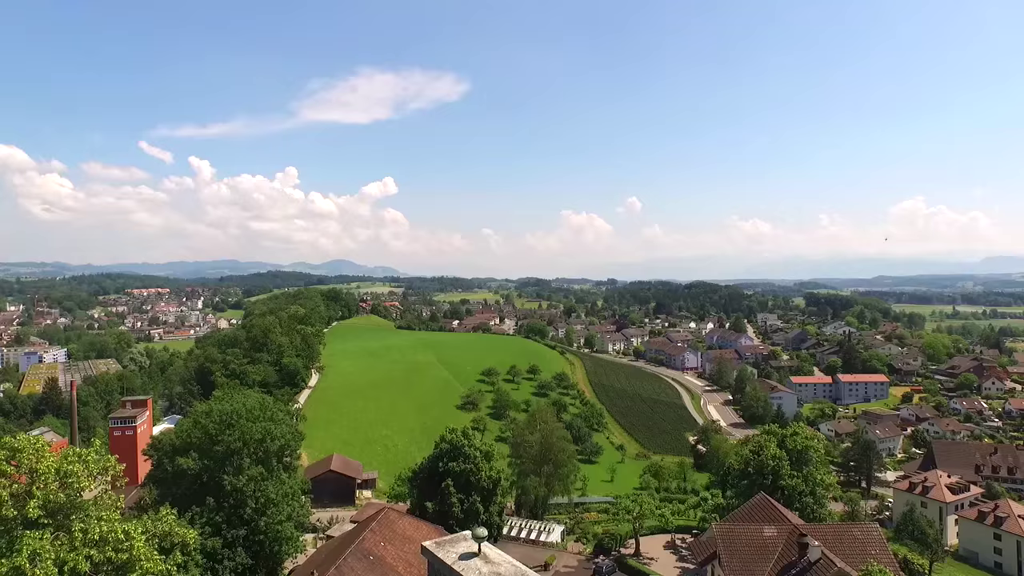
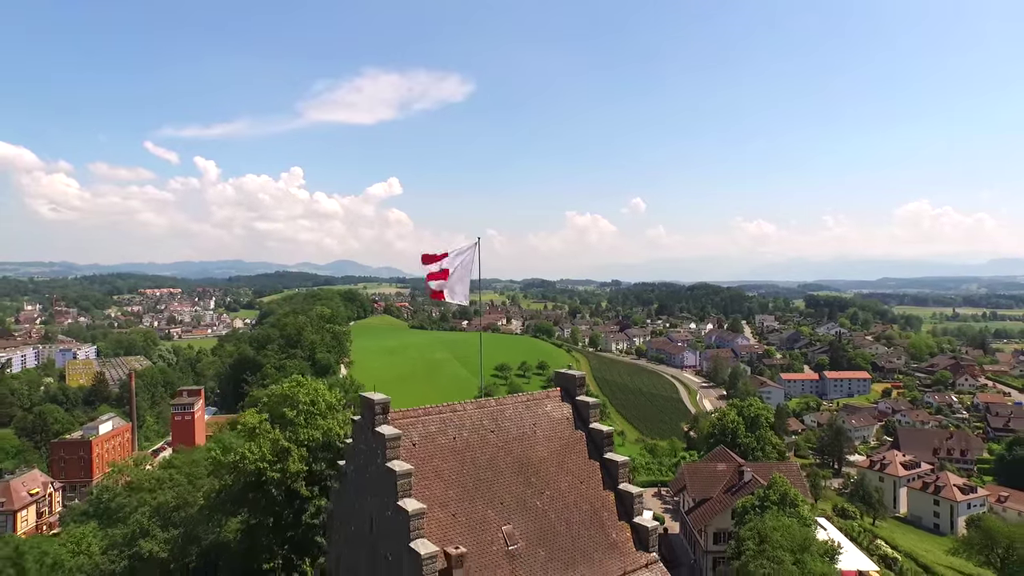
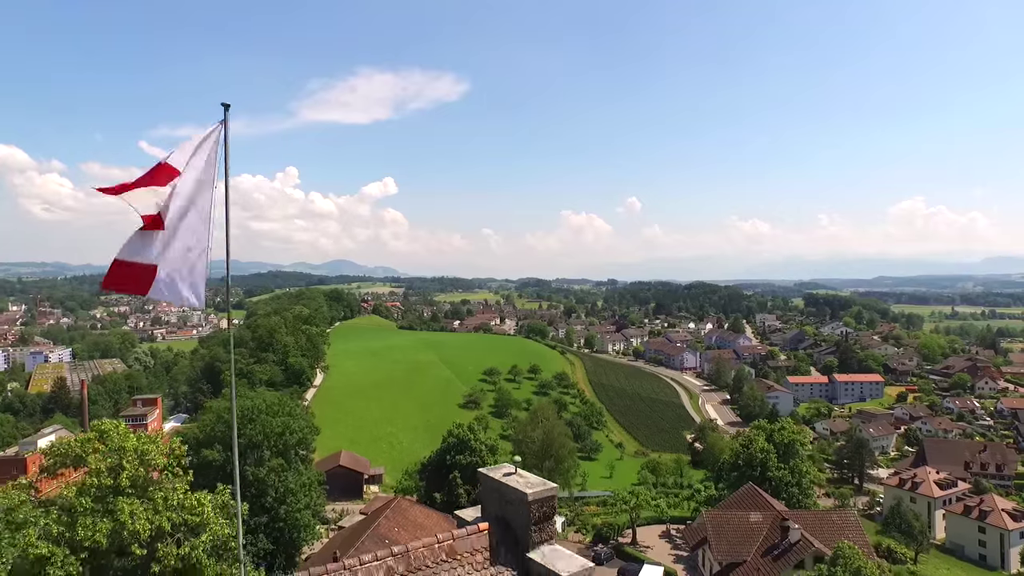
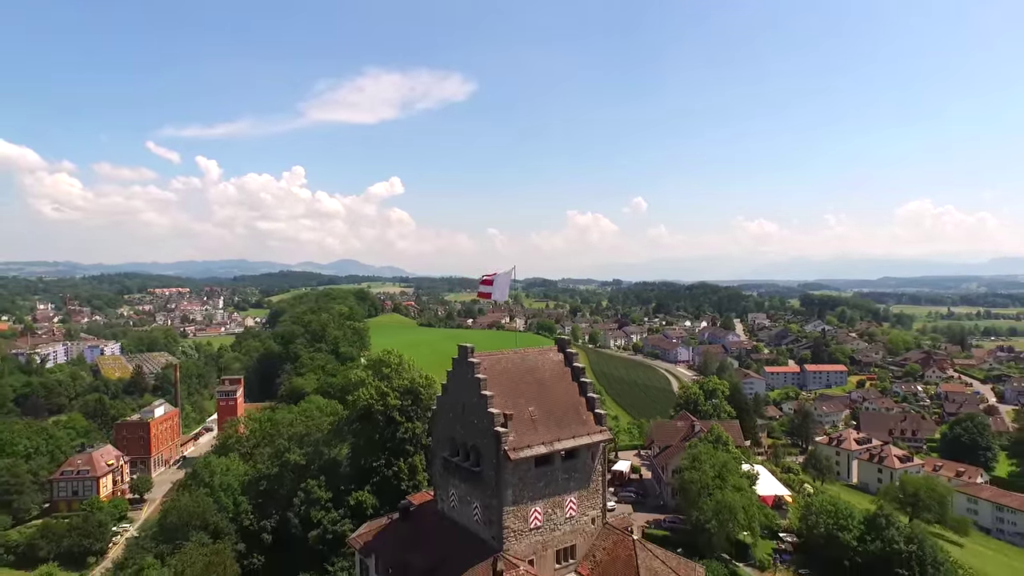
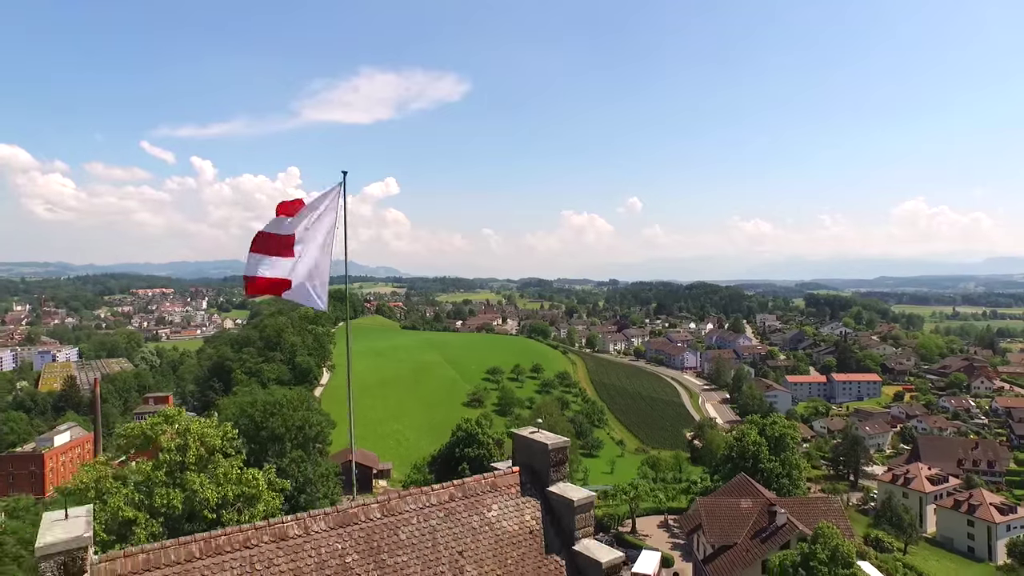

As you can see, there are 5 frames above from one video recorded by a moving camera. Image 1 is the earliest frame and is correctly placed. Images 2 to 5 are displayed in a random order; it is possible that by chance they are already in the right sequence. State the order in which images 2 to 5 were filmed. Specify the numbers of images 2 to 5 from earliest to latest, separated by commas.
3, 5, 2, 4
